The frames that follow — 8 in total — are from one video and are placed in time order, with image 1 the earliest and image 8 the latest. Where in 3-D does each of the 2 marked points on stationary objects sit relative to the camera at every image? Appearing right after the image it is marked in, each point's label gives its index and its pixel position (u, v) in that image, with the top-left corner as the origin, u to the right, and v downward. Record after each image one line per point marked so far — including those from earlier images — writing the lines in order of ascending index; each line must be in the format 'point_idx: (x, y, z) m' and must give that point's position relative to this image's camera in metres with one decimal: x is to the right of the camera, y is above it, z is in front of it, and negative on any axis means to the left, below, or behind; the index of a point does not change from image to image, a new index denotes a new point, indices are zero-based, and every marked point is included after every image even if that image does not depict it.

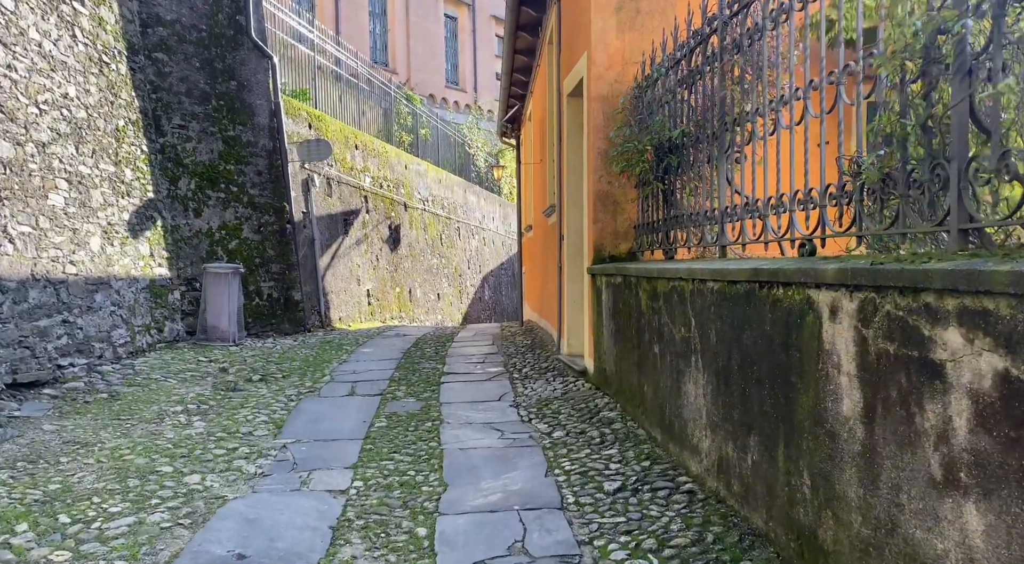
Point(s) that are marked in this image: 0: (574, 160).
0: (+0.6, +1.1, +6.9) m
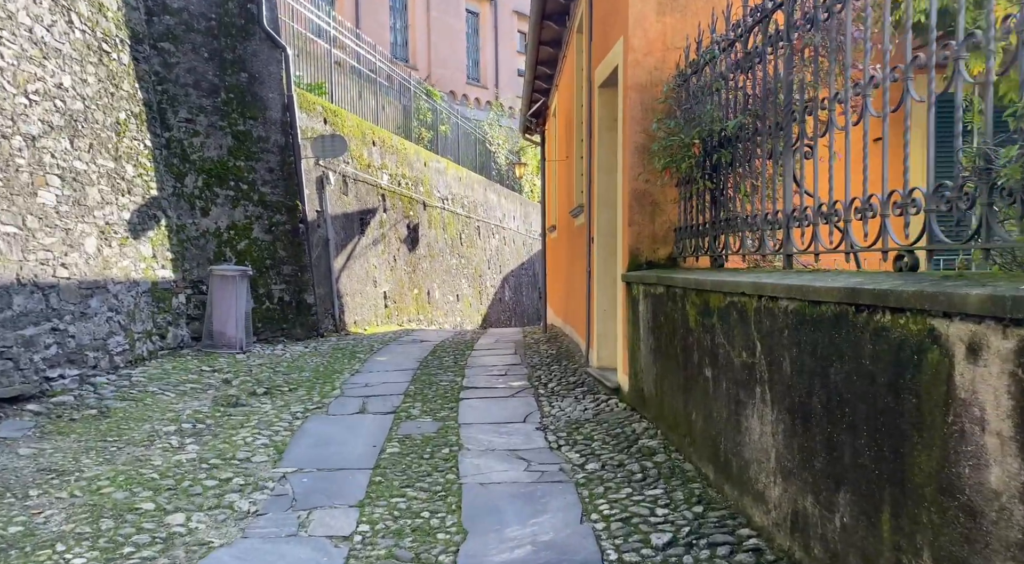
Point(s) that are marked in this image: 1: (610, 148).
0: (+0.8, +1.0, +6.3) m
1: (+0.8, +1.1, +6.3) m
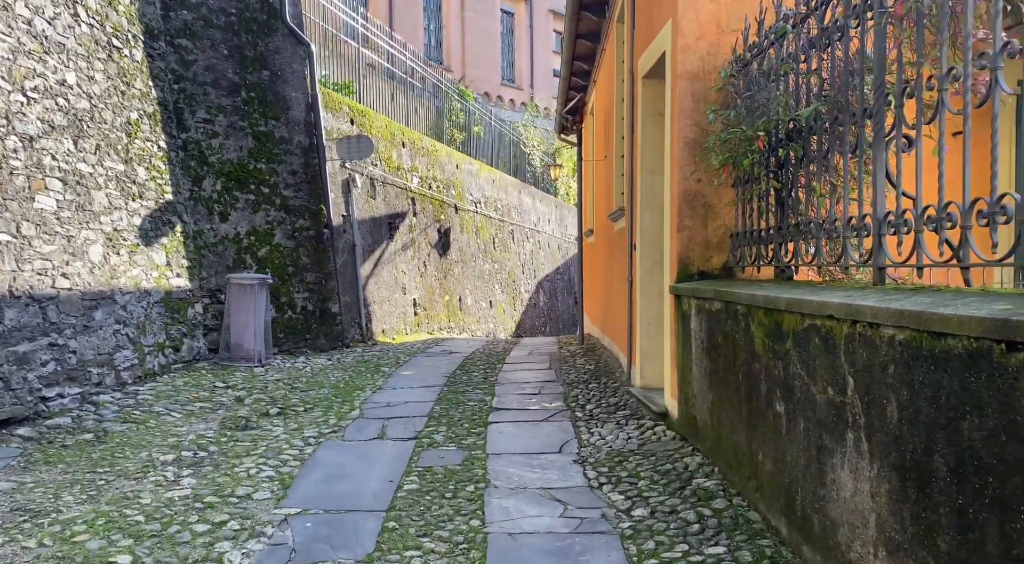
0: (+1.0, +1.0, +5.7) m
1: (+1.1, +1.0, +5.7) m
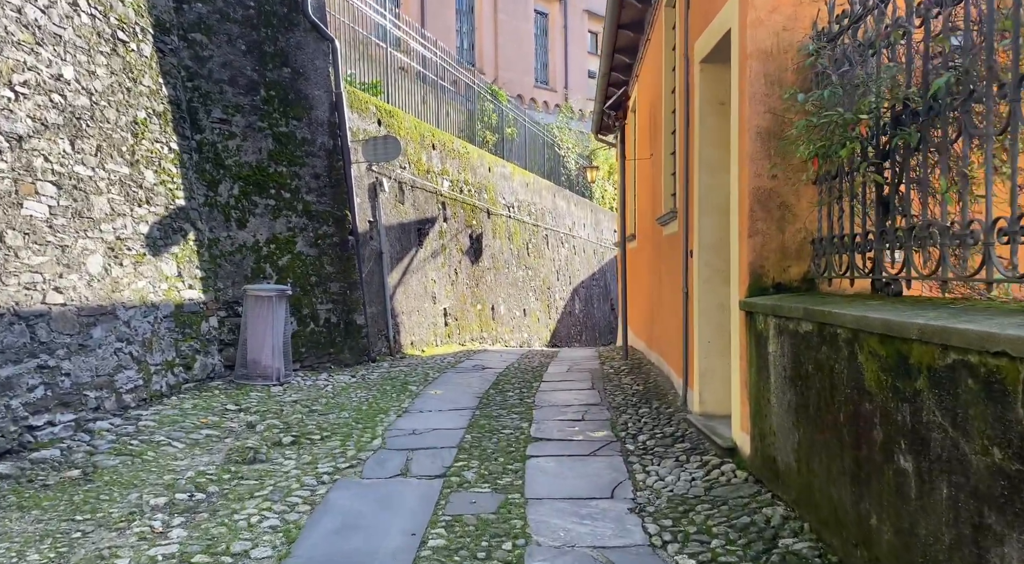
0: (+1.3, +0.9, +5.1) m
1: (+1.3, +1.0, +5.1) m
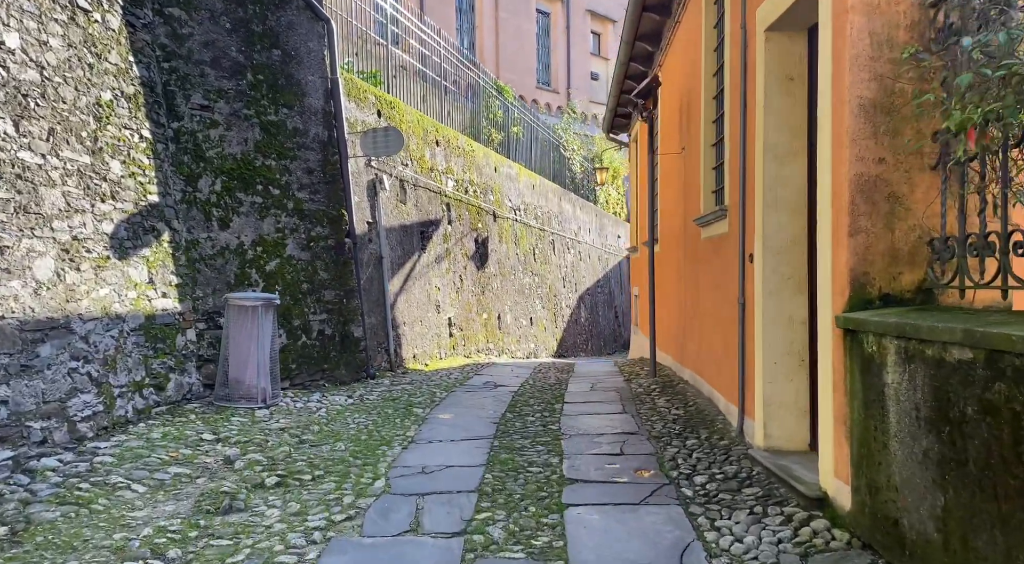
0: (+1.5, +0.8, +4.3) m
1: (+1.5, +0.9, +4.3) m
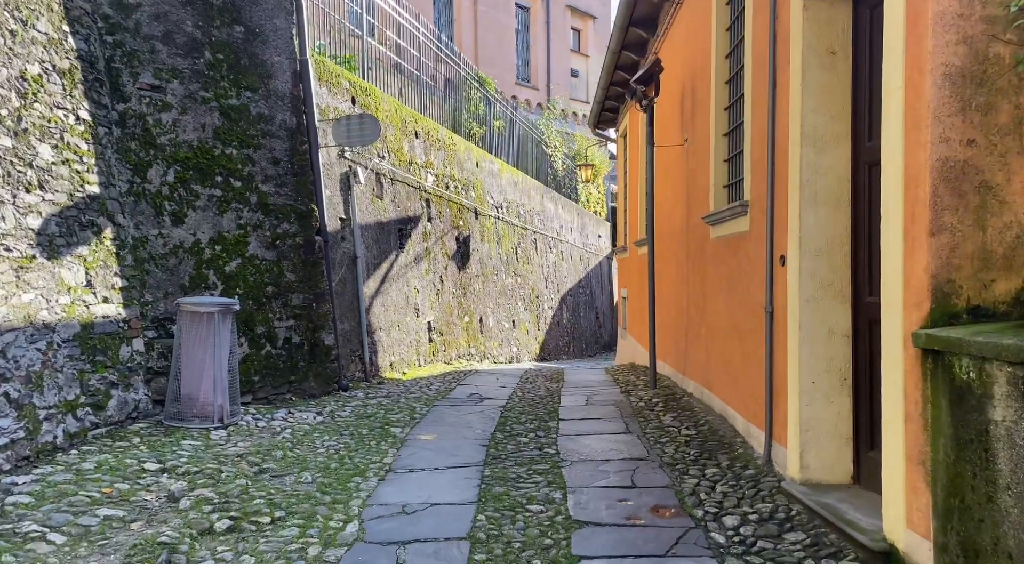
0: (+1.5, +0.8, +3.7) m
1: (+1.5, +0.9, +3.7) m
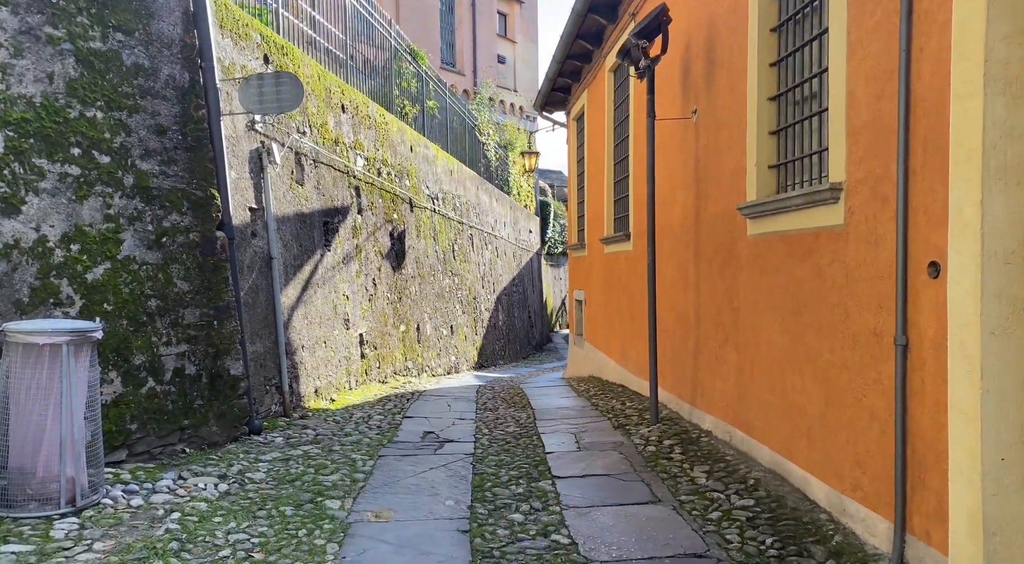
0: (+1.5, +0.7, +2.4) m
1: (+1.6, +0.8, +2.4) m
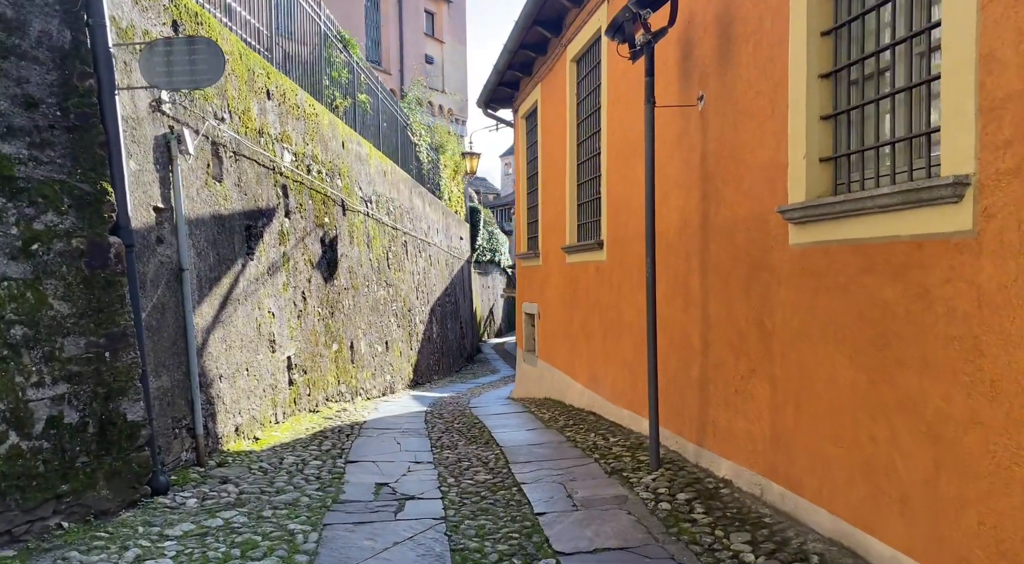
0: (+1.7, +0.6, +1.6) m
1: (+1.7, +0.7, +1.6) m
